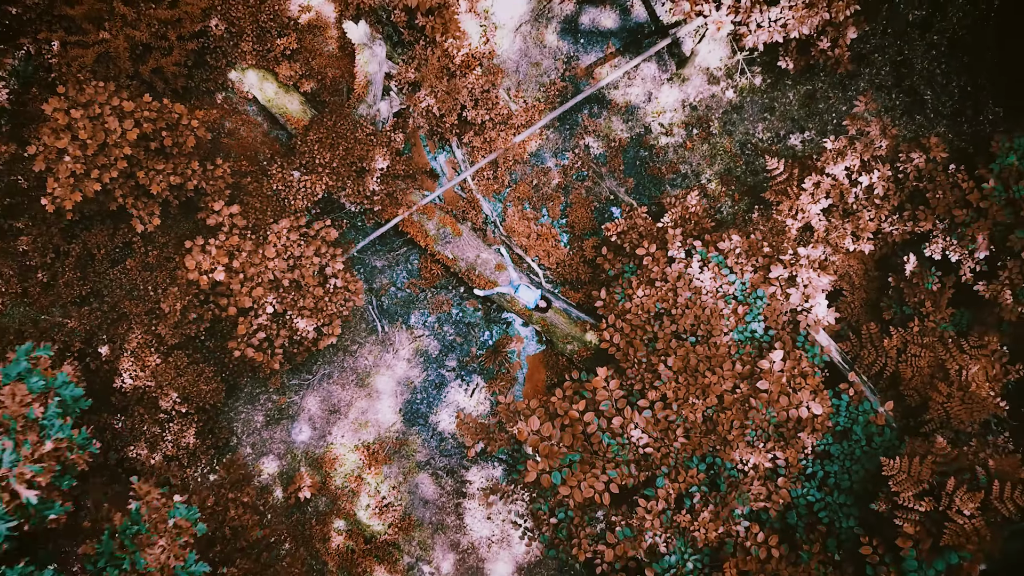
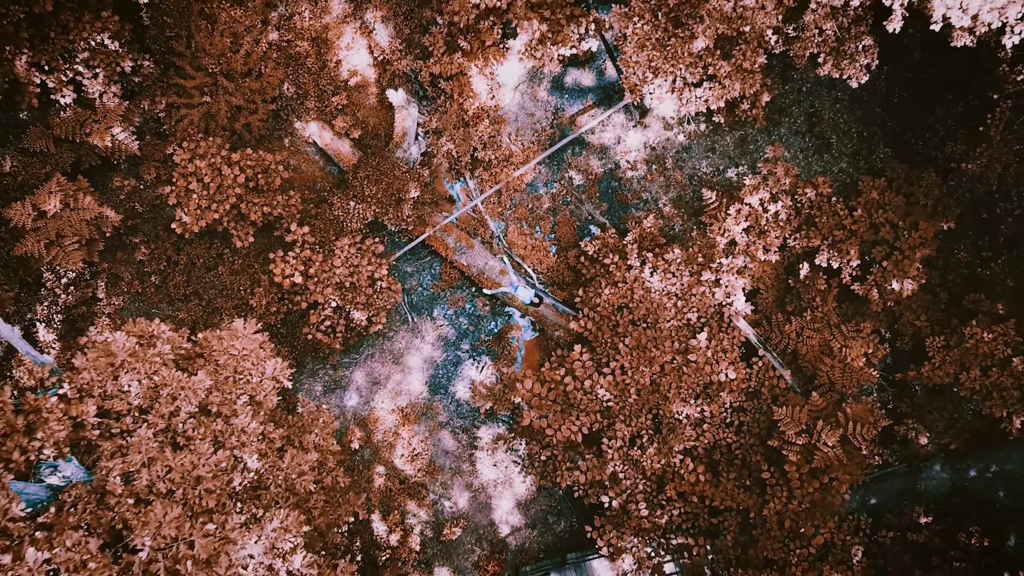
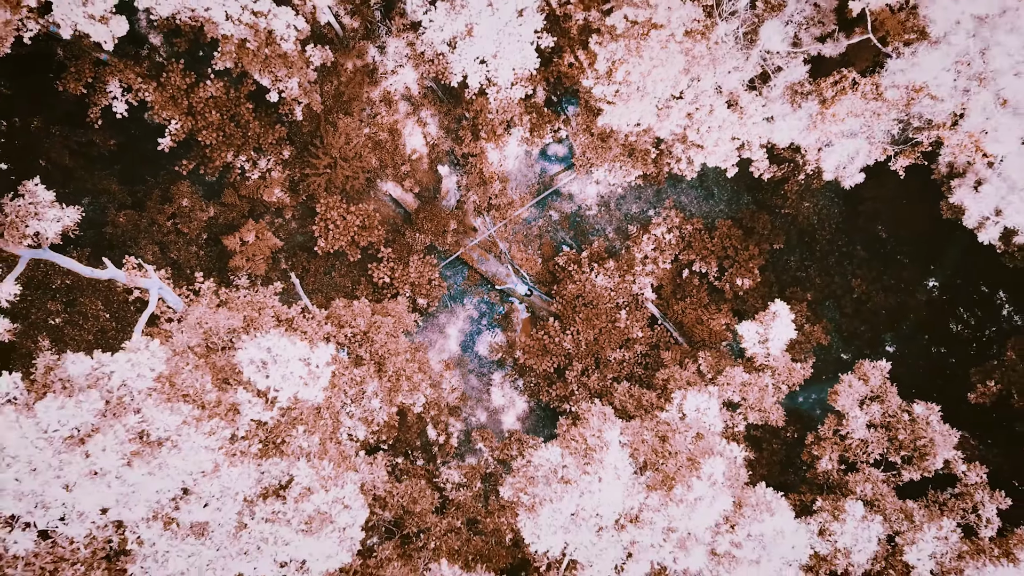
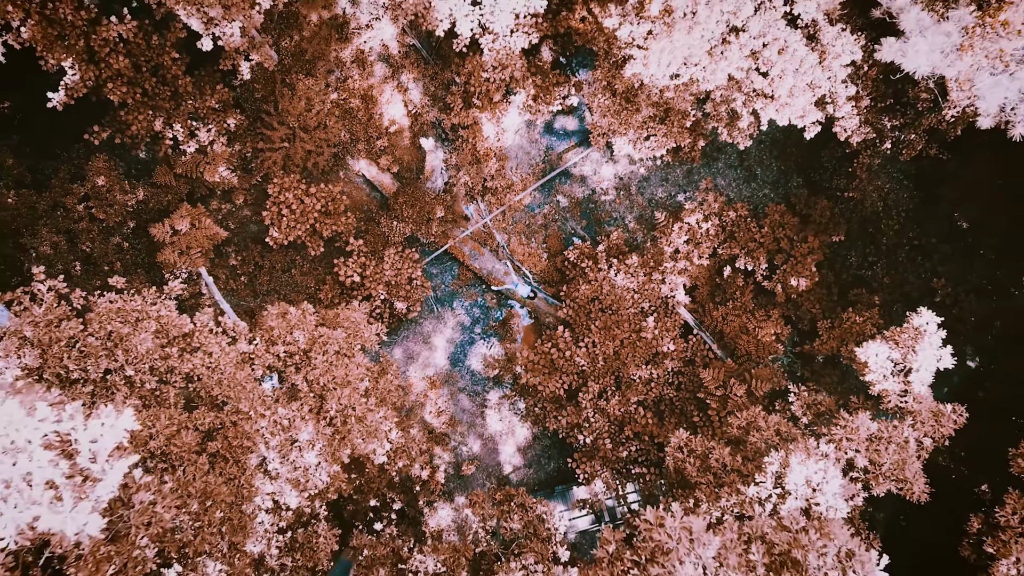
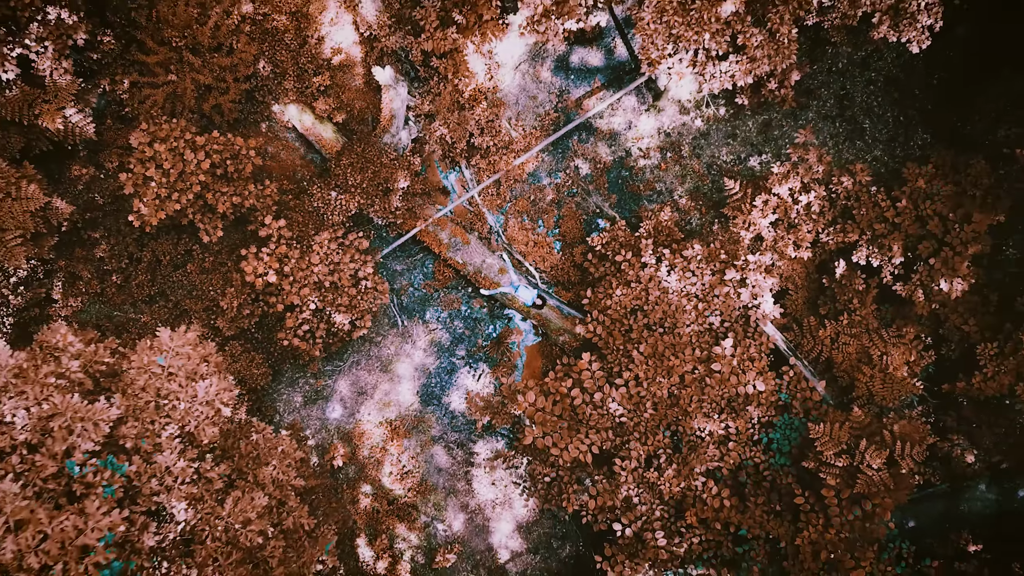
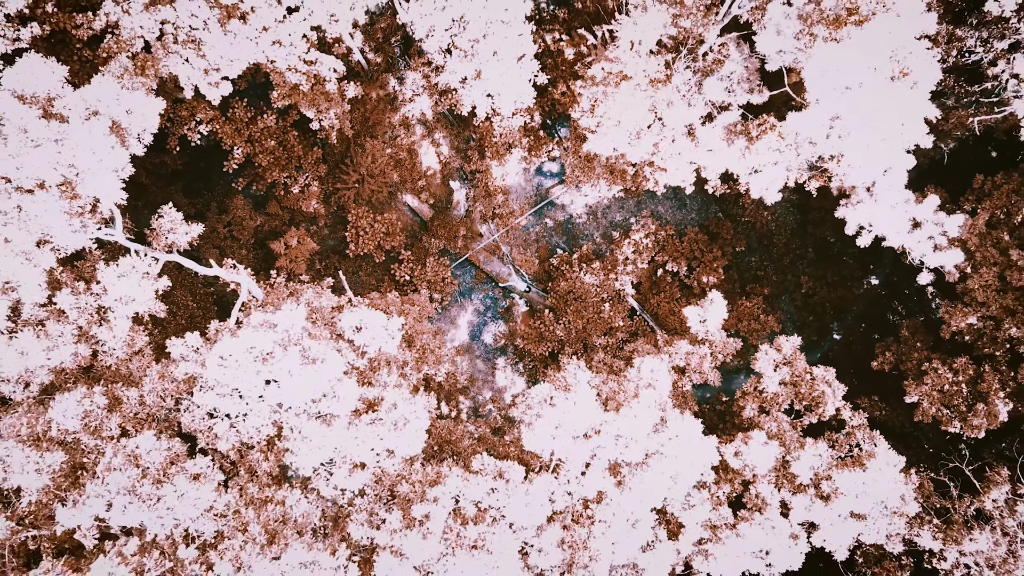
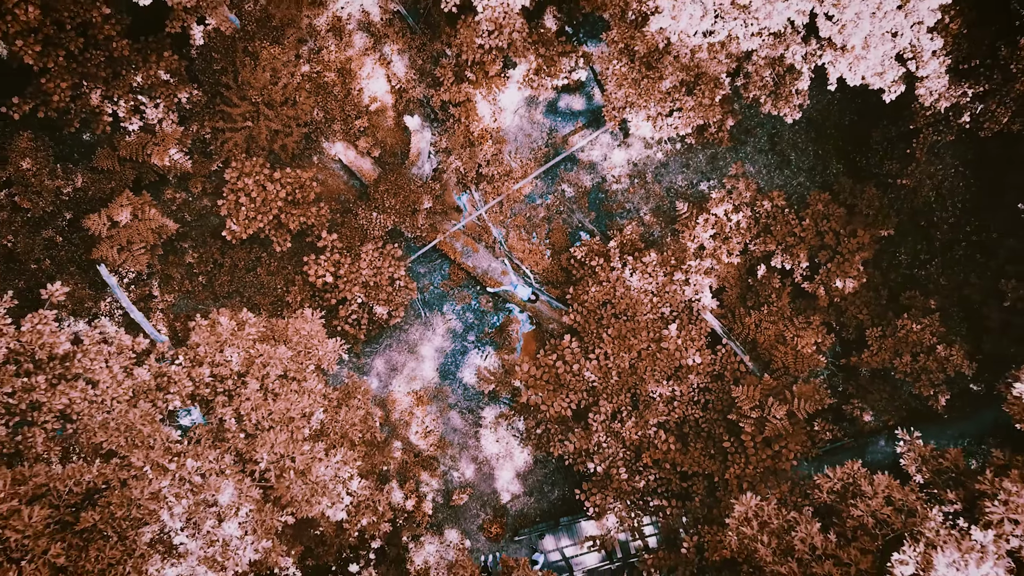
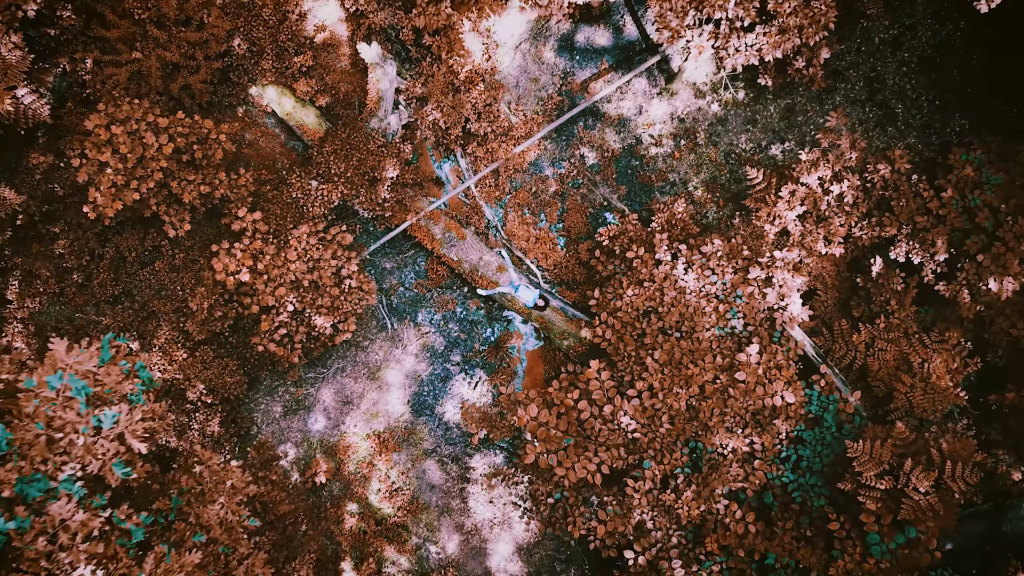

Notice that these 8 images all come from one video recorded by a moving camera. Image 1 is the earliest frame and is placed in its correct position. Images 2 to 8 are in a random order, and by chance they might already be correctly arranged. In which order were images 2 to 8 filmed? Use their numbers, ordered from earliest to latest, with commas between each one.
8, 5, 2, 7, 4, 3, 6
